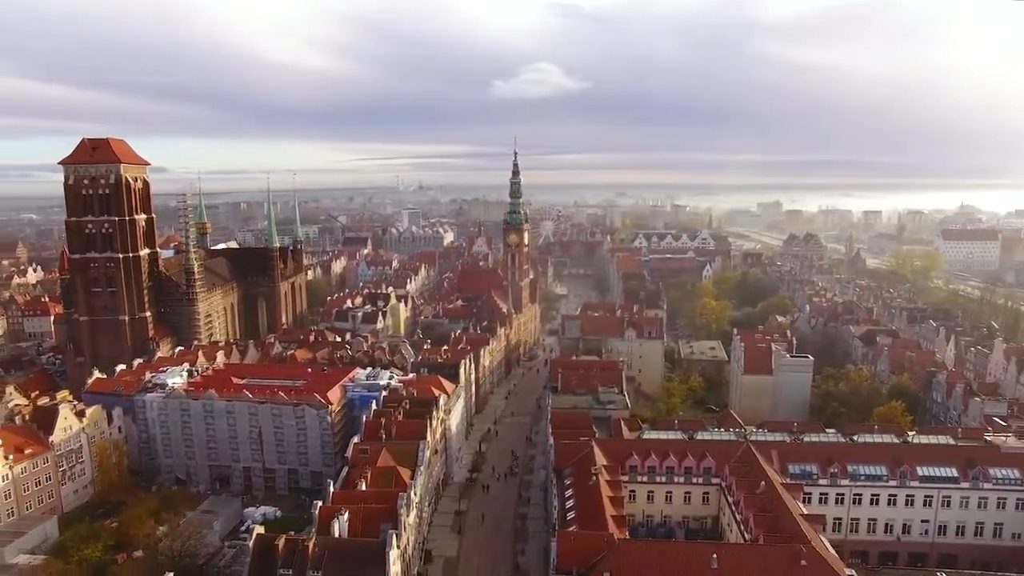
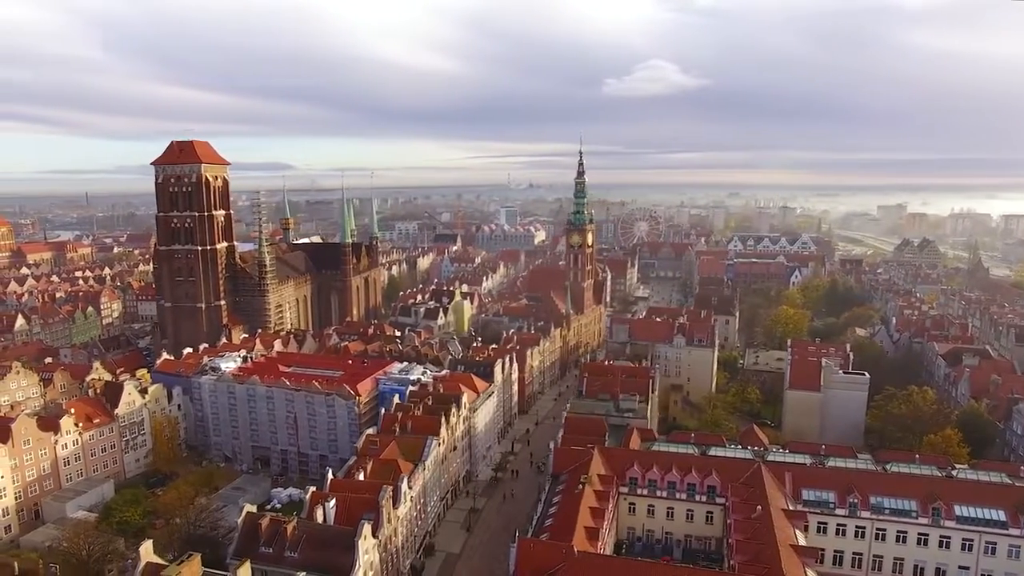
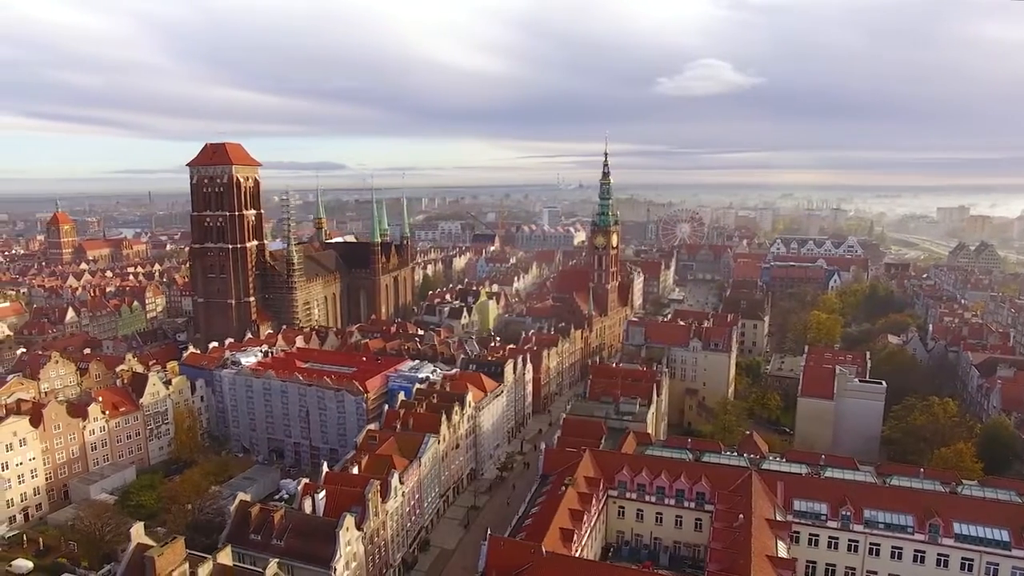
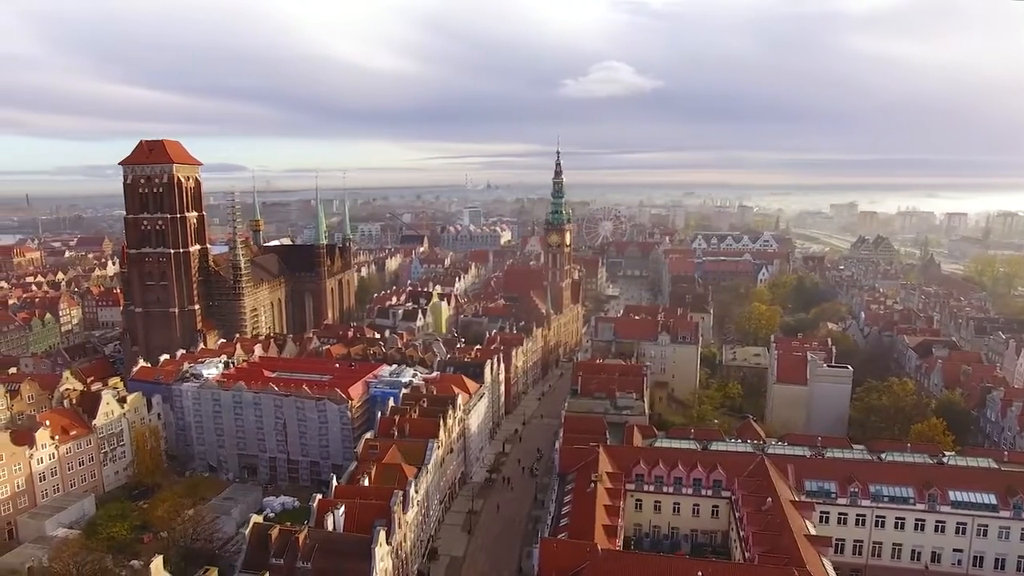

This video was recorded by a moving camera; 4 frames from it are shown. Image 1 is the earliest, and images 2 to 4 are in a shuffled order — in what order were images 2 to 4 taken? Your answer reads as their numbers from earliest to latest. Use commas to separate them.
4, 2, 3
